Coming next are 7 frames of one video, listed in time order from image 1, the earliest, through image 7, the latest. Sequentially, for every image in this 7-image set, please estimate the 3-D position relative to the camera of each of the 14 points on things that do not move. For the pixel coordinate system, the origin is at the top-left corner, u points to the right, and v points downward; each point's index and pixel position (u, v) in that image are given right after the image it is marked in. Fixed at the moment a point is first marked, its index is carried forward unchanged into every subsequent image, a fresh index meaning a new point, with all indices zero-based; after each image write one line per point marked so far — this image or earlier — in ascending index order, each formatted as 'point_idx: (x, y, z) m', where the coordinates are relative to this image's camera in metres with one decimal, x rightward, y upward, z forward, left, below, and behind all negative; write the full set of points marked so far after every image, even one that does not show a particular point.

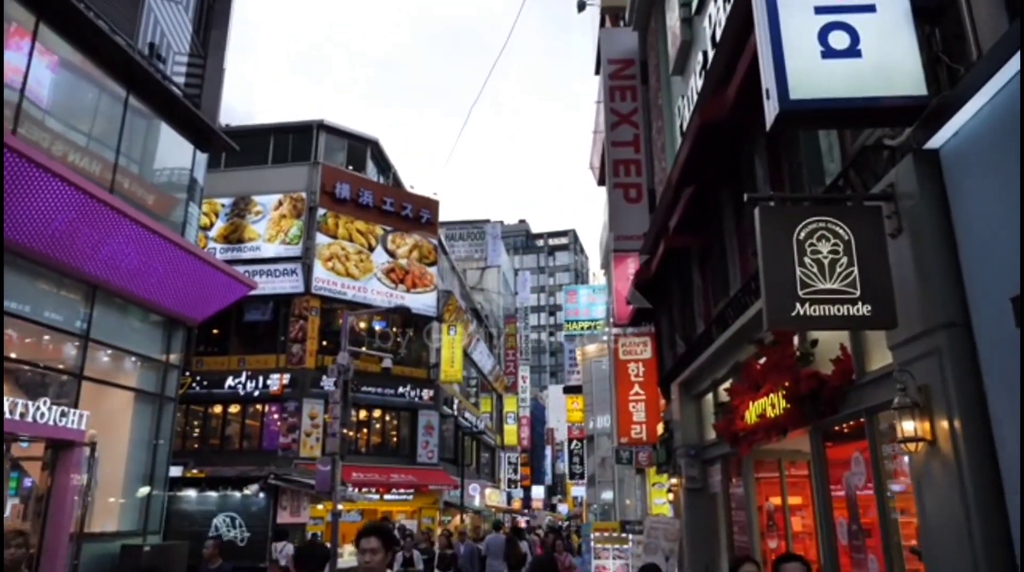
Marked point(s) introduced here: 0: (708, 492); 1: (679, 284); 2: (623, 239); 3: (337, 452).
0: (+3.3, -3.4, +12.4) m
1: (+2.9, +0.1, +13.0) m
2: (+2.5, +1.1, +17.1) m
3: (-4.1, -3.9, +17.8) m
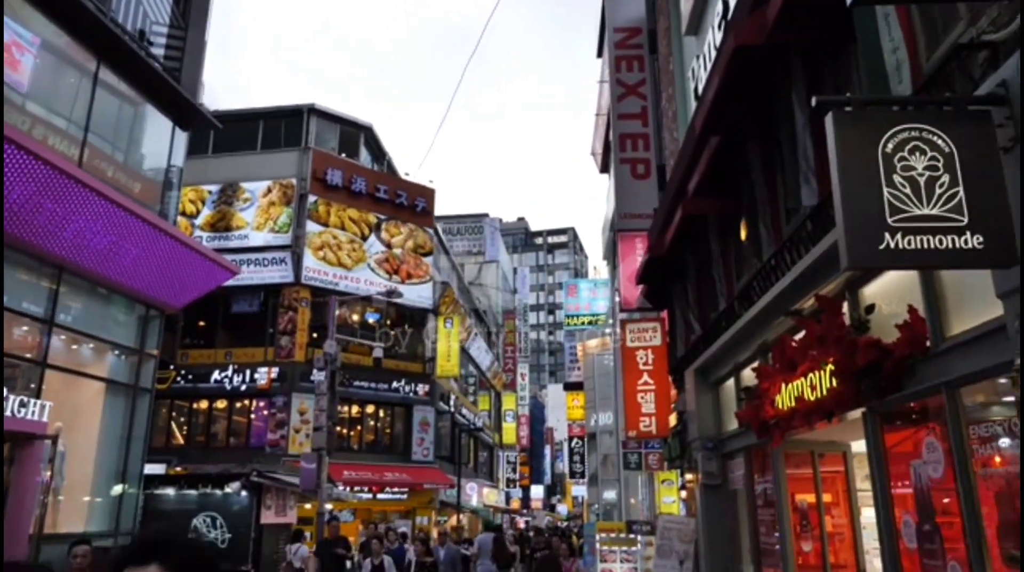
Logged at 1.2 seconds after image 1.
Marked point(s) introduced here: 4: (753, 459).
0: (+3.2, -3.0, +11.2) m
1: (+2.9, +0.5, +11.9) m
2: (+2.5, +1.4, +16.0) m
3: (-4.1, -3.5, +16.6) m
4: (+3.2, -2.3, +10.1) m
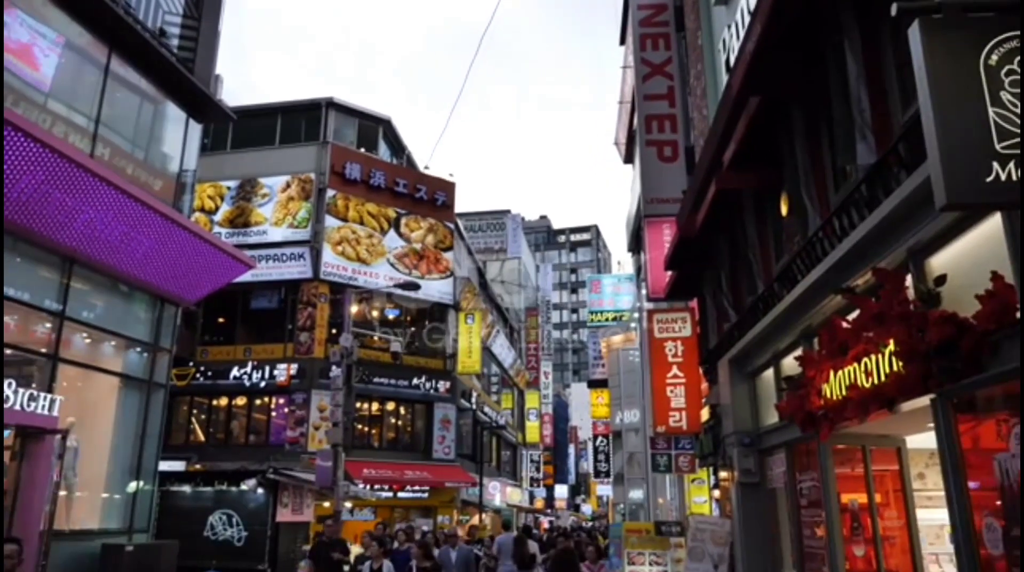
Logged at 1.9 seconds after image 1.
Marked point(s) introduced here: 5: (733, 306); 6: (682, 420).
0: (+3.6, -2.8, +10.5) m
1: (+3.2, +0.7, +11.1) m
2: (+2.9, +1.7, +15.2) m
3: (-3.6, -3.3, +16.1) m
4: (+3.5, -2.1, +9.4) m
5: (+3.3, -0.3, +11.3) m
6: (+3.1, -2.5, +13.9) m
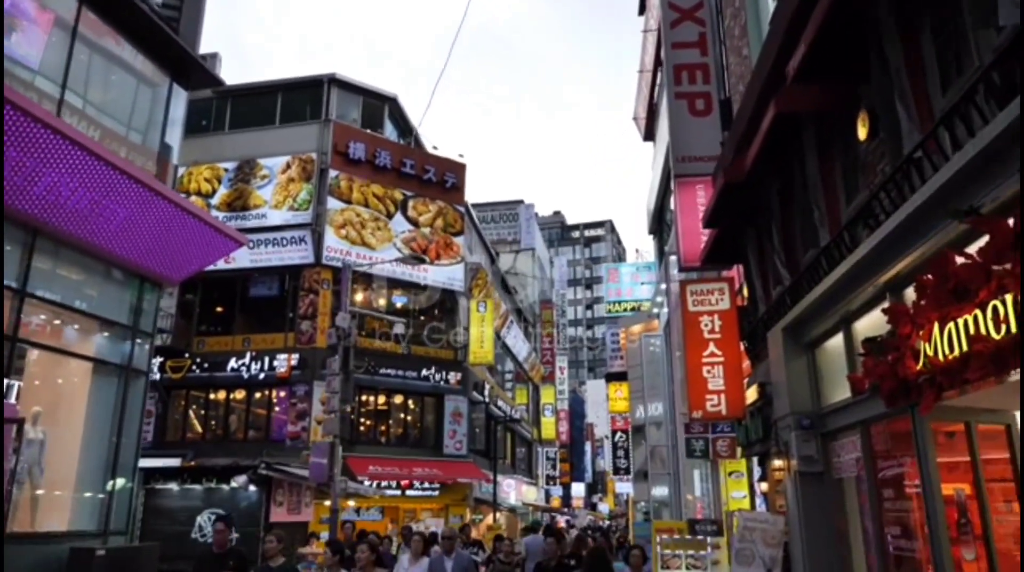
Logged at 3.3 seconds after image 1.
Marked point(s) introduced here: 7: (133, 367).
0: (+3.7, -2.2, +8.8) m
1: (+3.3, +1.2, +9.4) m
2: (+3.1, +2.2, +13.5) m
3: (-3.3, -2.8, +14.5) m
4: (+3.7, -1.5, +7.7) m
5: (+3.5, +0.3, +9.6) m
6: (+3.4, -1.9, +12.2) m
7: (-7.1, -1.5, +14.1) m
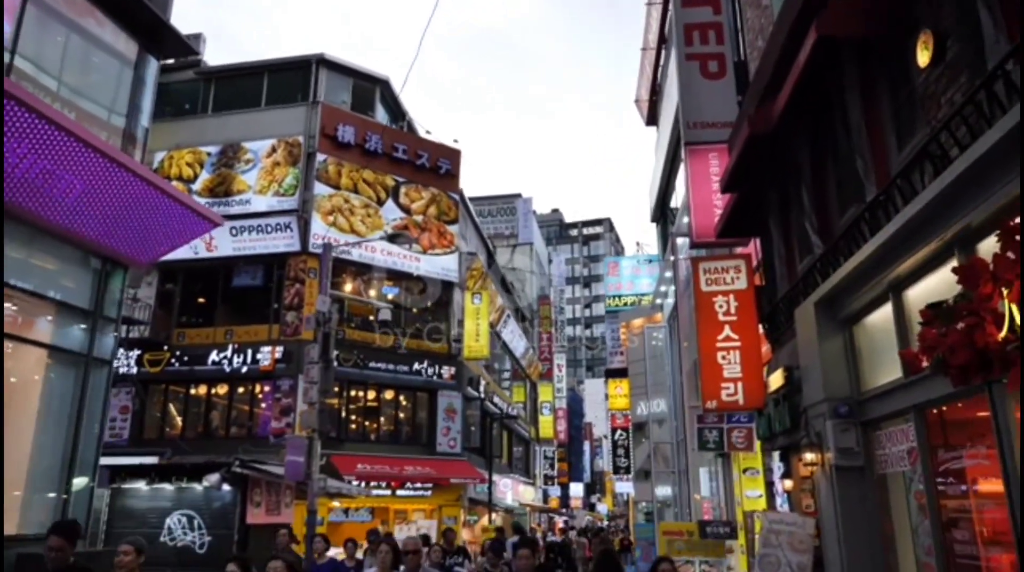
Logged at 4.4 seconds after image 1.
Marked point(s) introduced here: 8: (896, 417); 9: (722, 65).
0: (+3.7, -1.9, +7.6) m
1: (+3.3, +1.6, +8.2) m
2: (+3.0, +2.6, +12.3) m
3: (-3.4, -2.5, +13.3) m
4: (+3.6, -1.2, +6.5) m
5: (+3.4, +0.6, +8.4) m
6: (+3.3, -1.6, +11.0) m
7: (-7.2, -1.2, +12.9) m
8: (+3.6, -1.2, +7.1) m
9: (+3.4, +3.6, +12.3) m
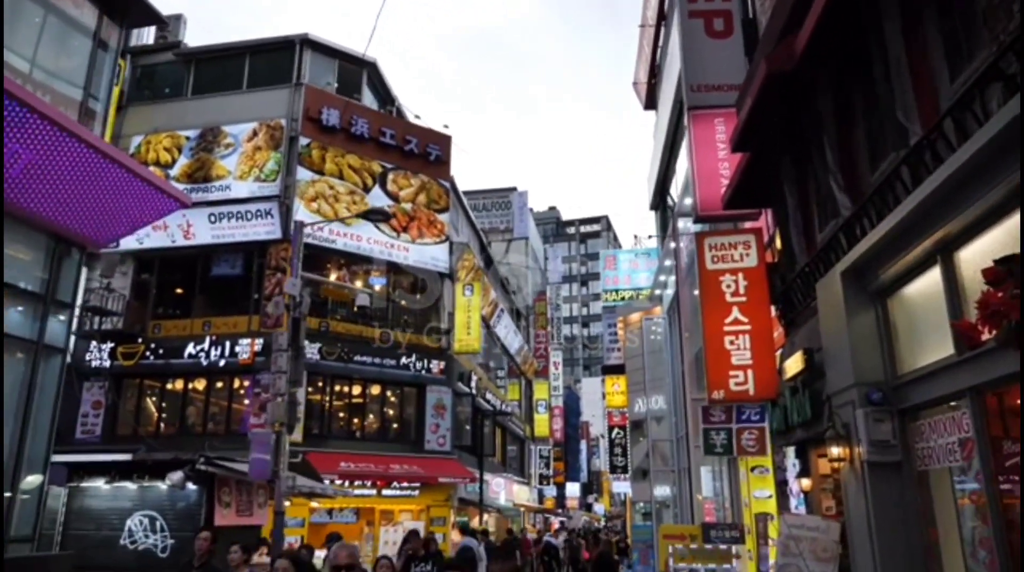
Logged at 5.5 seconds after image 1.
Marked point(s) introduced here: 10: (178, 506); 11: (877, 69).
0: (+3.5, -1.6, +6.5) m
1: (+3.1, +1.9, +7.1) m
2: (+2.8, +2.9, +11.2) m
3: (-3.7, -2.2, +12.2) m
4: (+3.4, -0.9, +5.4) m
5: (+3.2, +0.9, +7.3) m
6: (+3.1, -1.3, +9.9) m
7: (-7.4, -0.9, +11.7) m
8: (+3.4, -0.9, +6.0) m
9: (+3.2, +3.9, +11.2) m
10: (-6.4, -4.2, +14.4) m
11: (+3.1, +1.8, +6.4) m
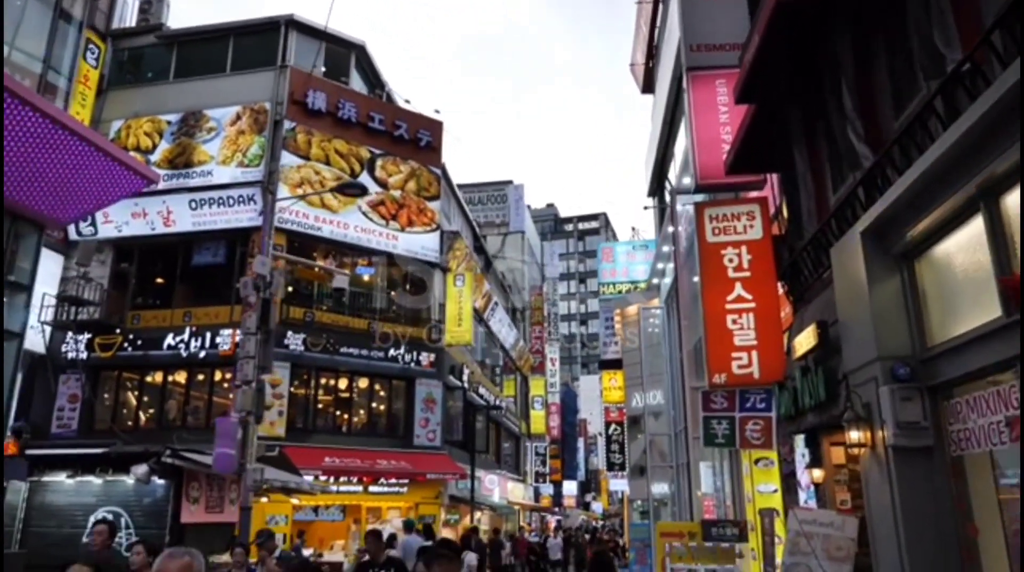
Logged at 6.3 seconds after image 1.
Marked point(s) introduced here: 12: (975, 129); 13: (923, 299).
0: (+3.3, -1.3, +5.6) m
1: (+2.9, +2.2, +6.2) m
2: (+2.6, +3.2, +10.4) m
3: (-3.9, -1.9, +11.3) m
4: (+3.2, -0.6, +4.5) m
5: (+3.0, +1.2, +6.4) m
6: (+2.9, -0.9, +9.0) m
7: (-7.6, -0.5, +10.9) m
8: (+3.2, -0.6, +5.2) m
9: (+3.0, +4.2, +10.4) m
10: (-6.6, -3.9, +13.6) m
11: (+2.9, +2.2, +5.6) m
12: (+2.9, +1.0, +4.7) m
13: (+3.3, -0.1, +6.0) m
